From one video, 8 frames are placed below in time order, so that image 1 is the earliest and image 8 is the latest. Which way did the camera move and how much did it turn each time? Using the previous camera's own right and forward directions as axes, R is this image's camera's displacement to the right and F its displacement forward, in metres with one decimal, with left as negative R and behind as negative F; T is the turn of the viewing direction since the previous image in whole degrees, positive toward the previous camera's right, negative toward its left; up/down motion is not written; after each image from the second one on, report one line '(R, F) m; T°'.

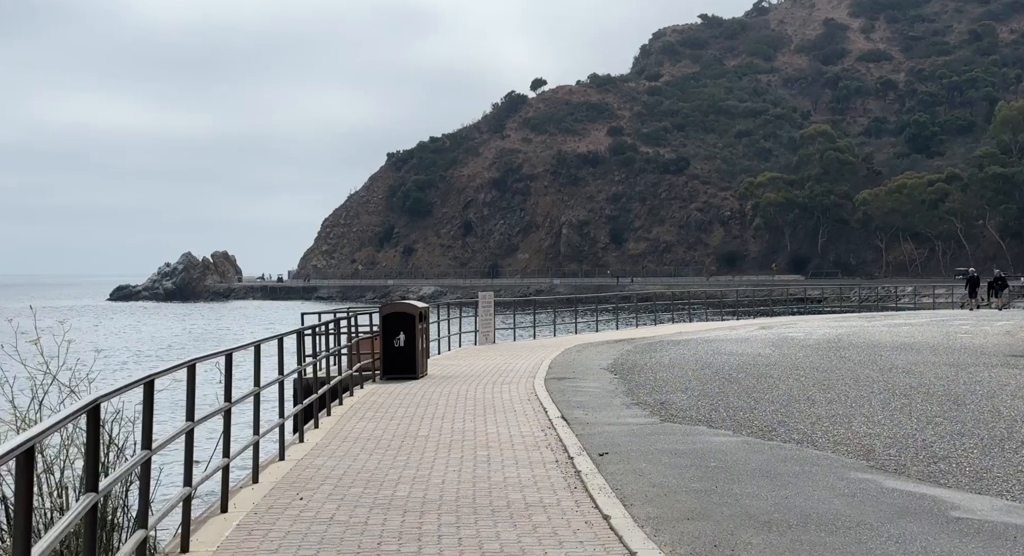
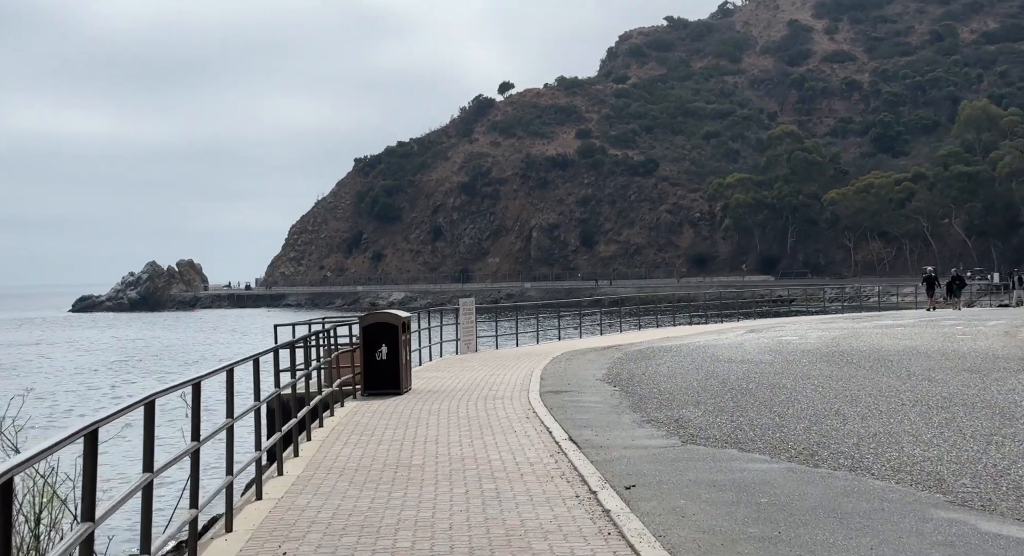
(-0.3, +1.2) m; +2°
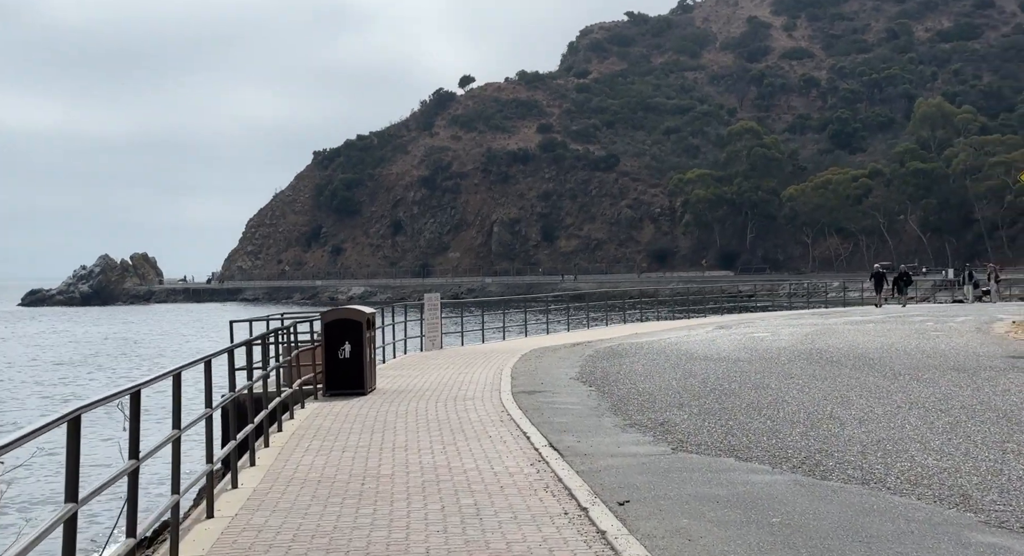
(-0.2, +0.8) m; +2°
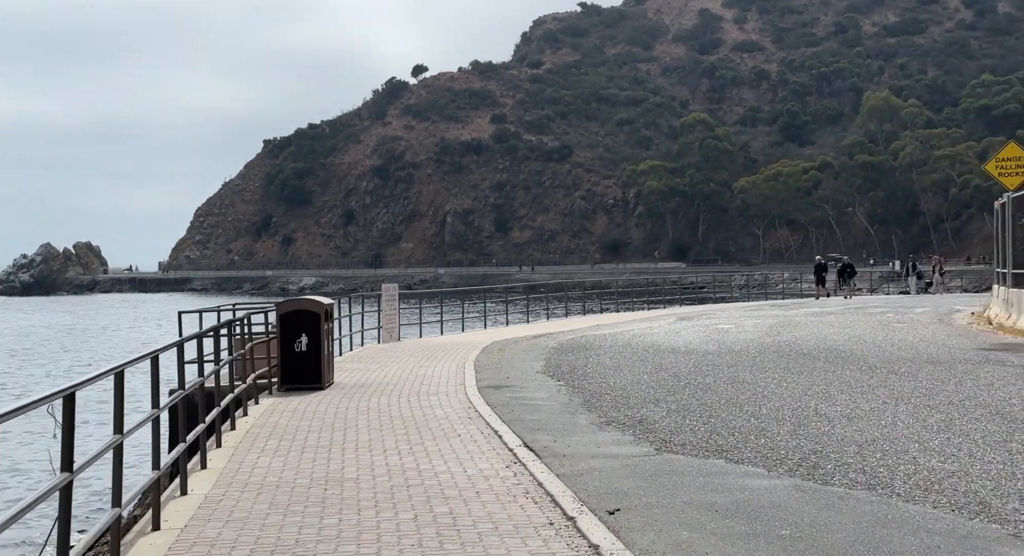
(-0.2, +0.7) m; +3°
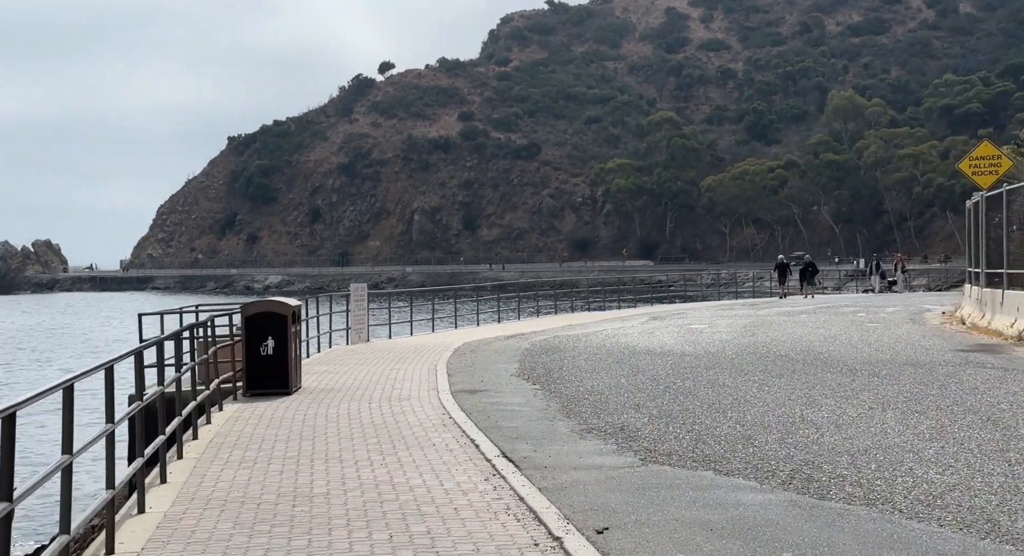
(-0.1, +0.4) m; +2°
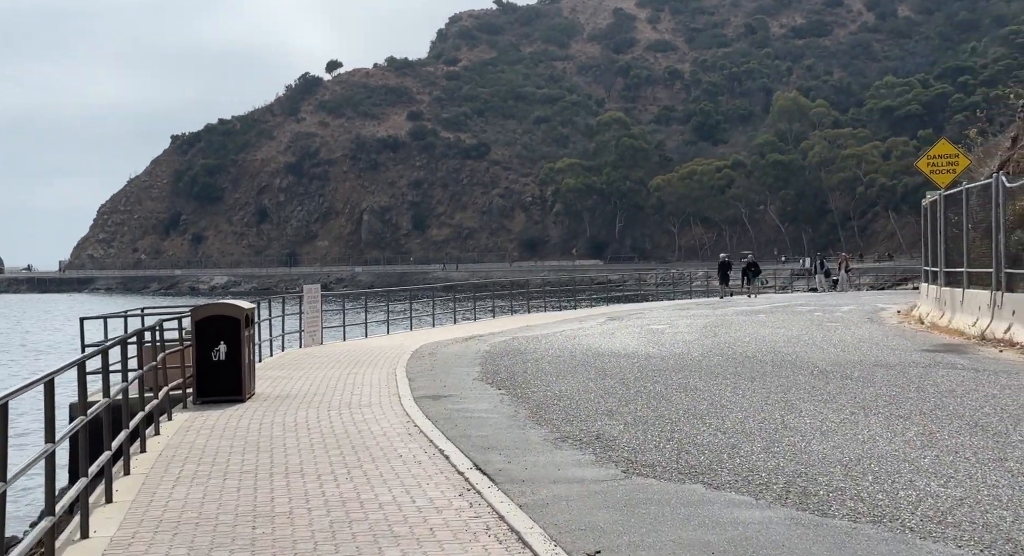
(-0.2, +0.5) m; +3°
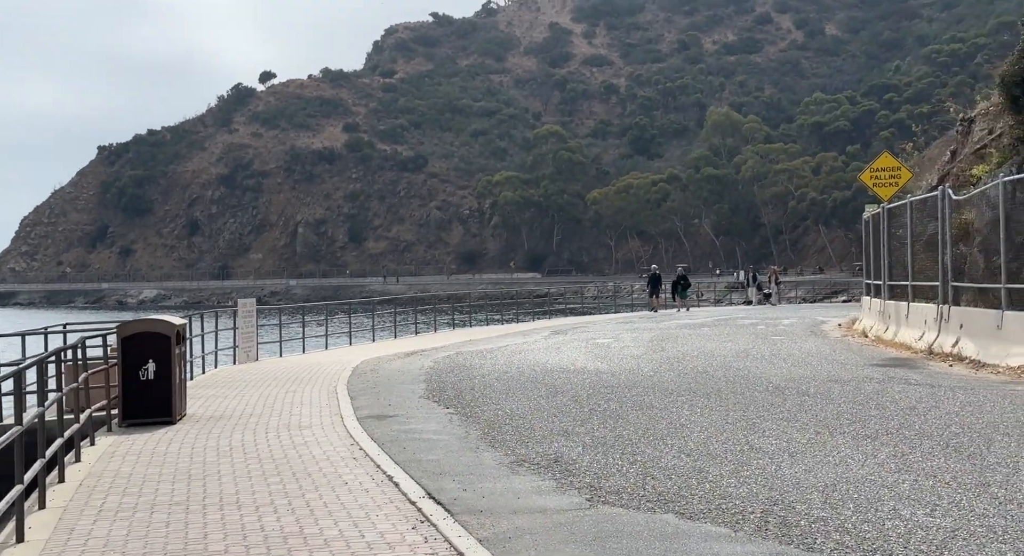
(-0.2, +0.6) m; +4°
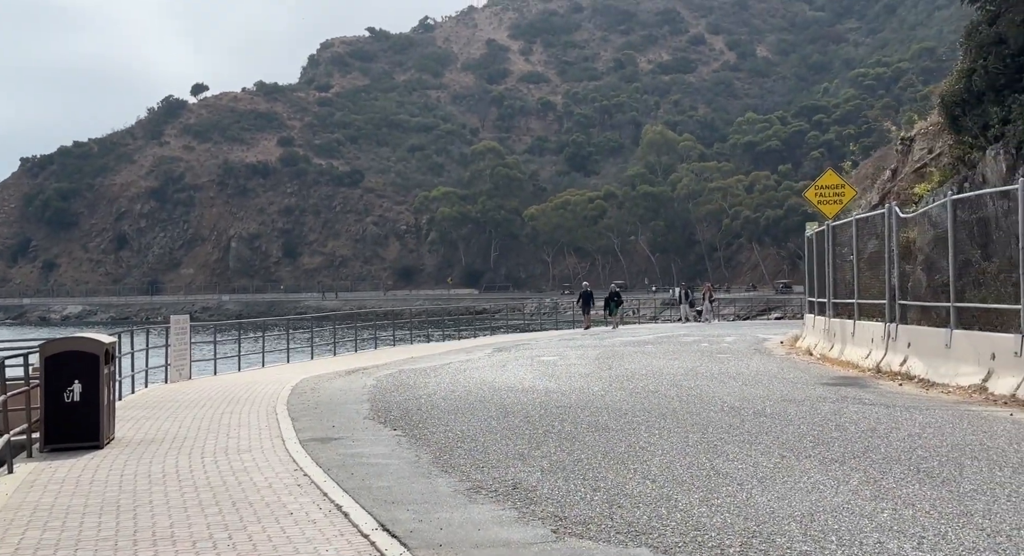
(-0.2, +0.5) m; +4°
